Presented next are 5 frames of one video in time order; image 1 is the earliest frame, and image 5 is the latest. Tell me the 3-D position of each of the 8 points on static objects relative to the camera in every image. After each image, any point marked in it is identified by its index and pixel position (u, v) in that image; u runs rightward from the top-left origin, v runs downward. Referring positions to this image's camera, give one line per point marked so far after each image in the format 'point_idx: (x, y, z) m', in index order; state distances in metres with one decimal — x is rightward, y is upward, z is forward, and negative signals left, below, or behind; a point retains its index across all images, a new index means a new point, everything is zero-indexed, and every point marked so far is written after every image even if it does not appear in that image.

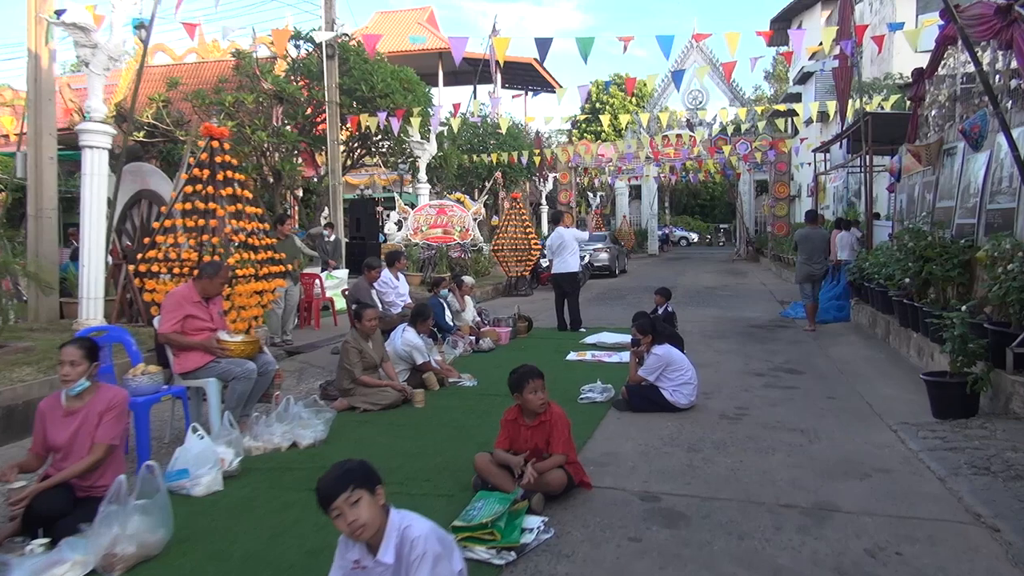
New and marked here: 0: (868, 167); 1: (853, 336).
0: (+6.1, +2.0, +13.1) m
1: (+4.4, -0.6, +10.0) m
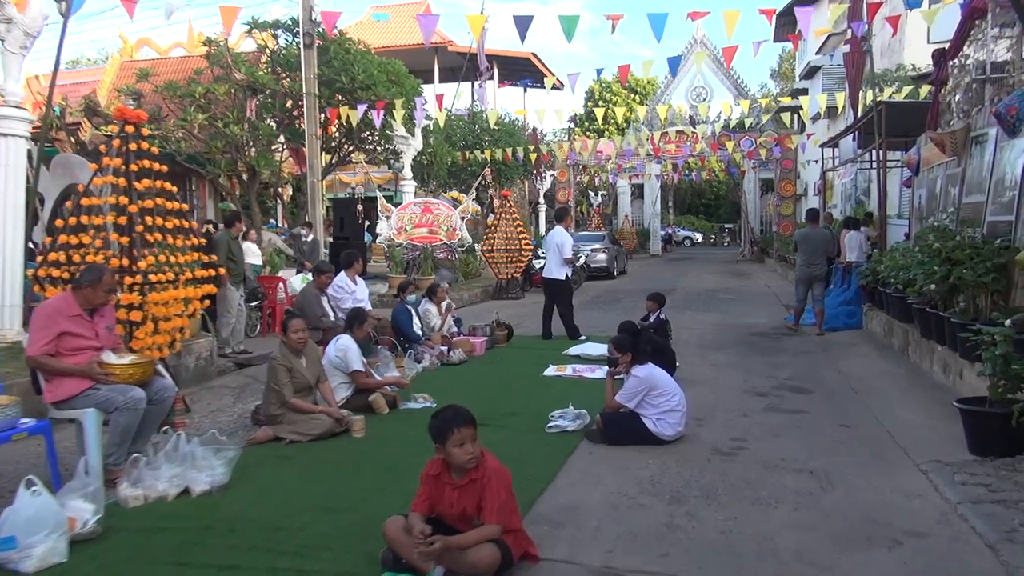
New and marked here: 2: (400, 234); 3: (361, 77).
0: (+5.8, +1.9, +12.1) m
1: (+4.1, -0.7, +9.0) m
2: (-2.4, +1.2, +16.4) m
3: (-3.1, +4.4, +16.0) m
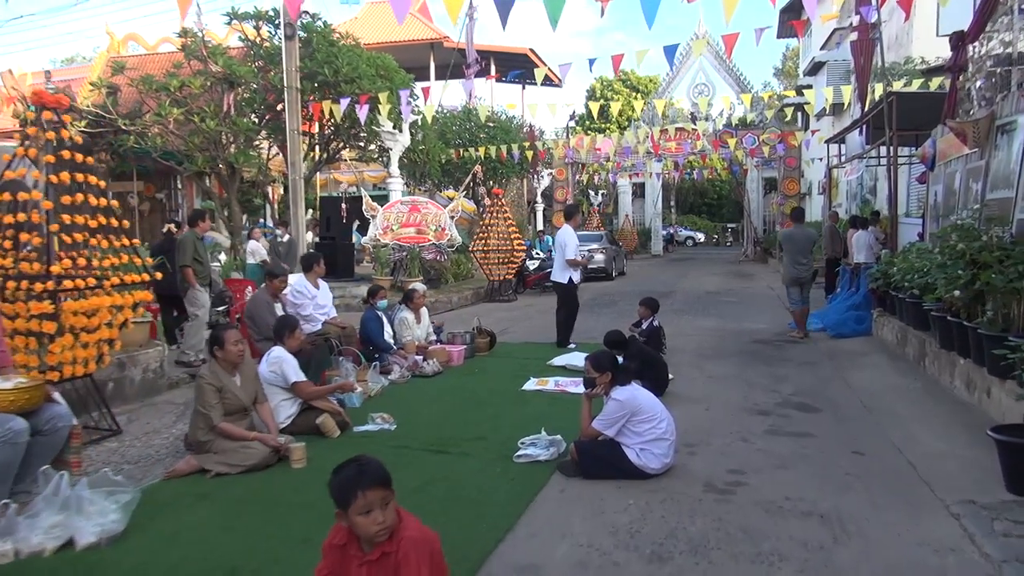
0: (+5.6, +1.9, +11.3) m
1: (+3.9, -0.7, +8.2) m
2: (-2.6, +1.1, +15.7) m
3: (-3.3, +4.3, +15.3) m
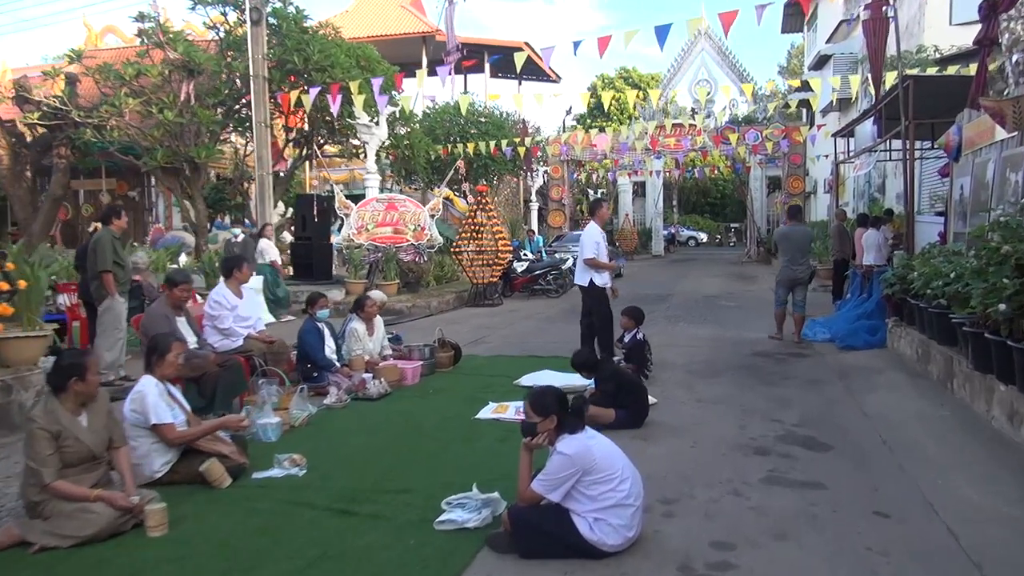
0: (+5.3, +1.8, +10.2) m
1: (+3.6, -0.8, +7.1) m
2: (-2.9, +1.0, +14.7) m
3: (-3.6, +4.3, +14.3) m
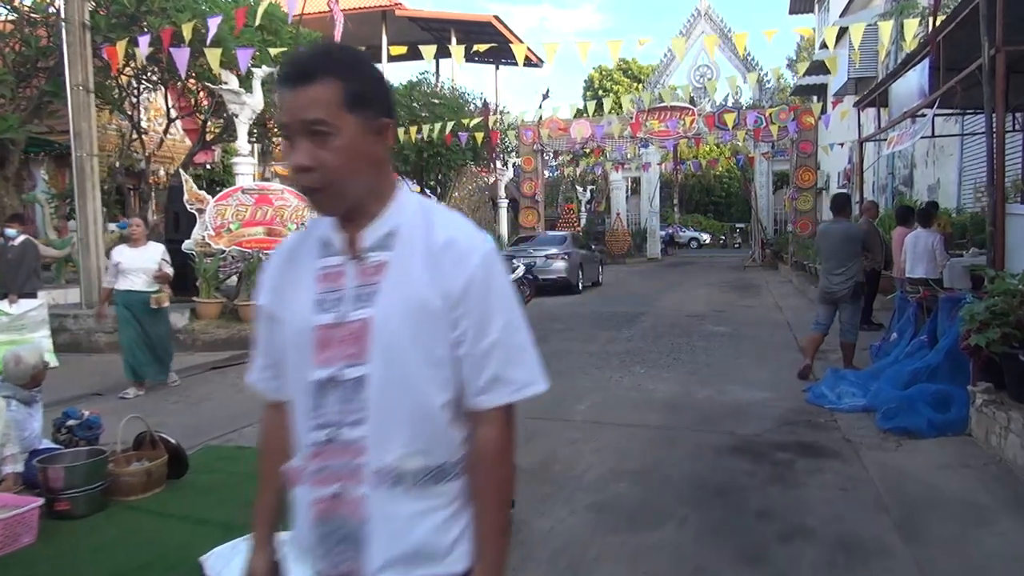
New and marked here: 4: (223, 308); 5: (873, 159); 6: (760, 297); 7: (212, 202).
0: (+3.9, +1.5, +6.4) m
1: (+2.2, -1.1, +3.3) m
2: (-4.1, +0.7, +10.9) m
3: (-4.9, +4.0, +10.5) m
4: (-4.1, -0.3, +10.8) m
5: (+8.8, +3.1, +18.7) m
6: (+5.0, -0.2, +15.7) m
7: (-4.3, +1.2, +11.1) m
